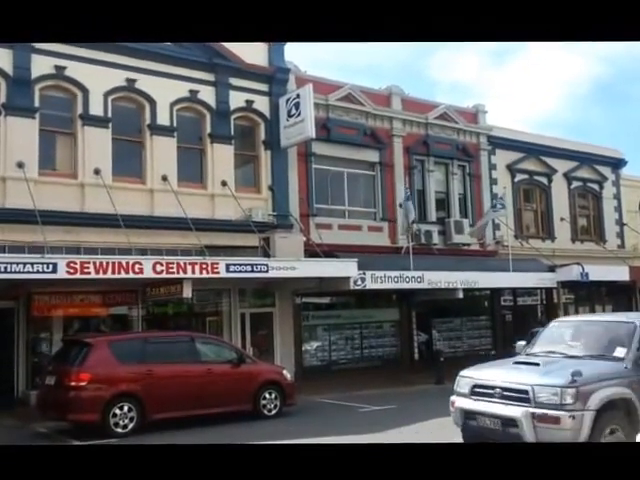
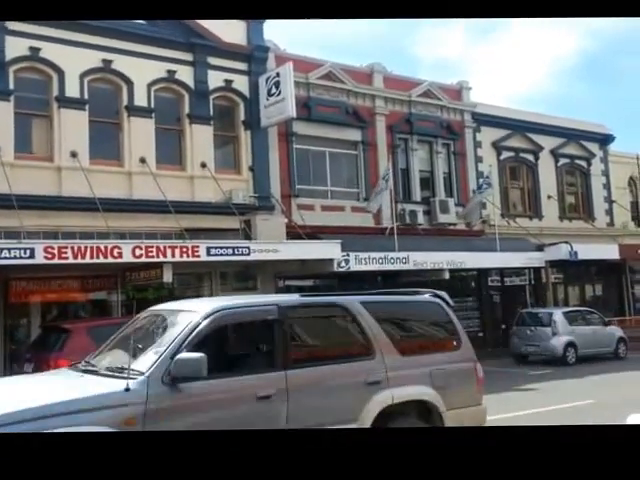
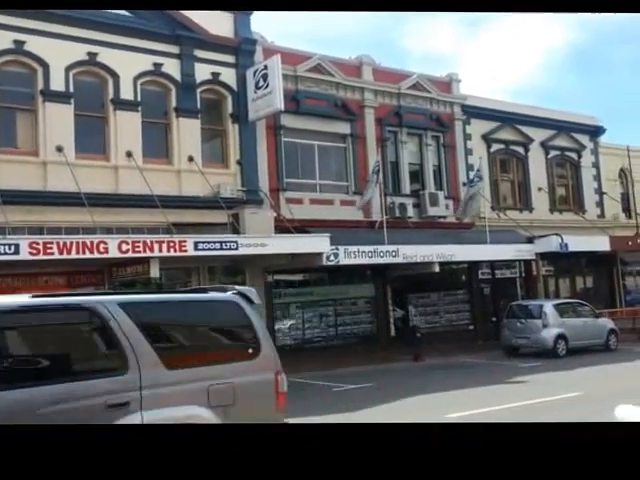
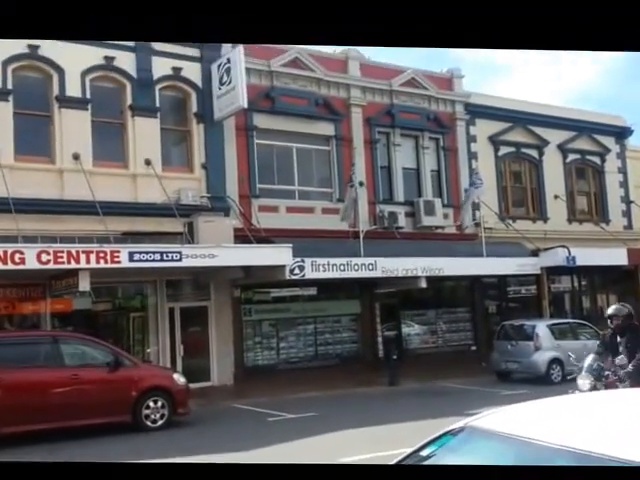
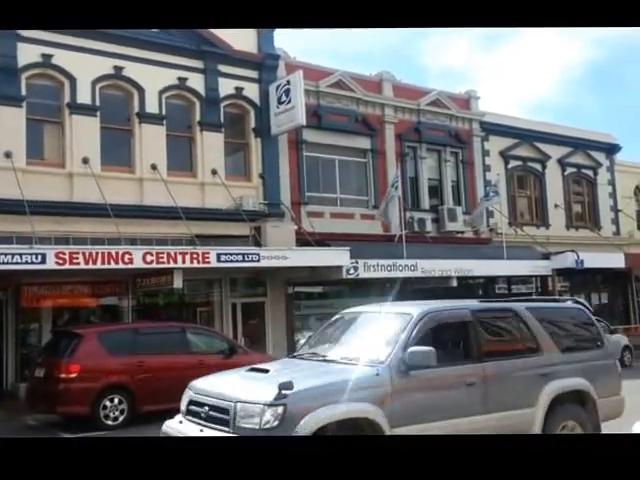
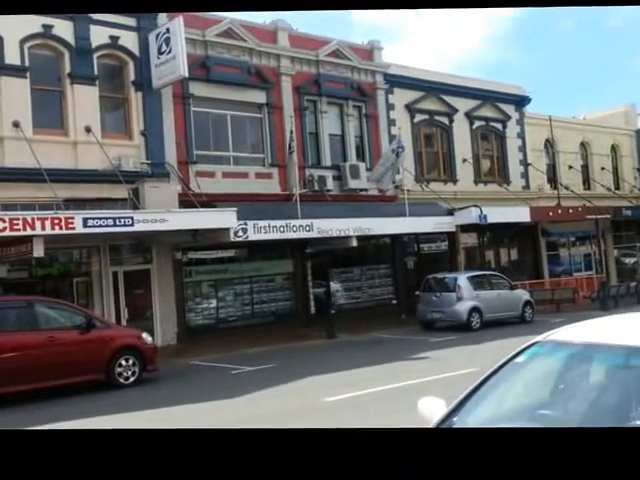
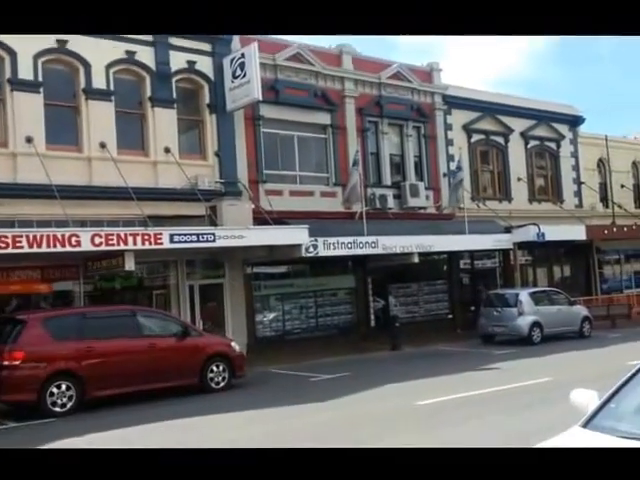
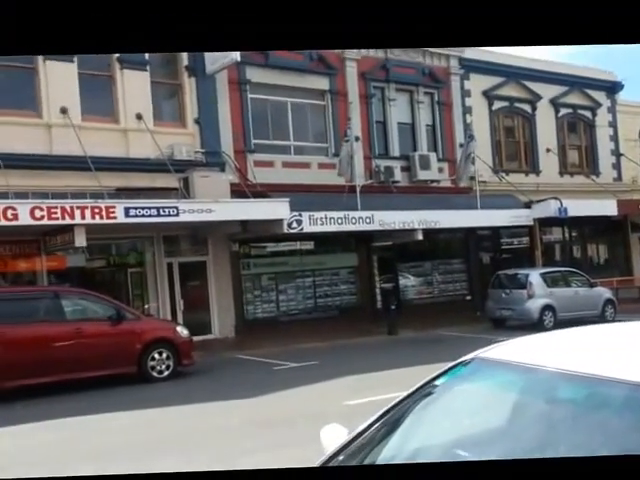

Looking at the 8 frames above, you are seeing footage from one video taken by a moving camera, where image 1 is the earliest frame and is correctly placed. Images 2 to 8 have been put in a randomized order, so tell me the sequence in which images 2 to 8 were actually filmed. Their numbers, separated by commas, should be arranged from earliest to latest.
5, 2, 3, 7, 6, 8, 4
